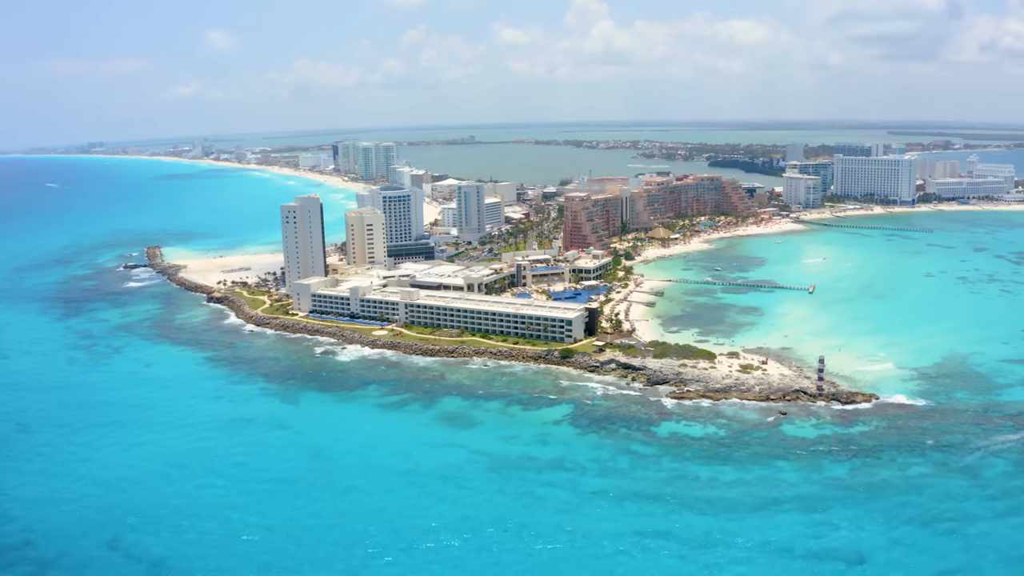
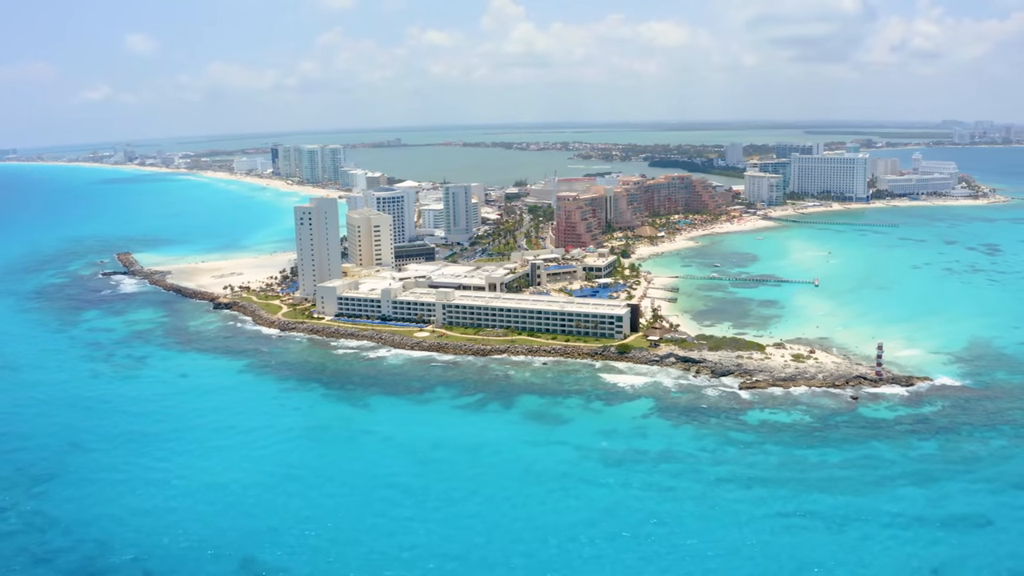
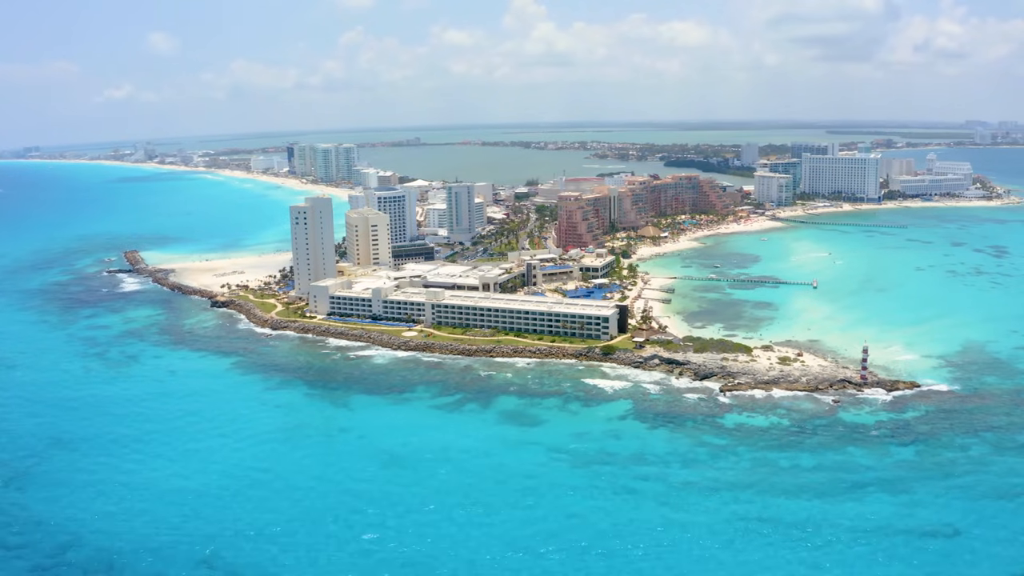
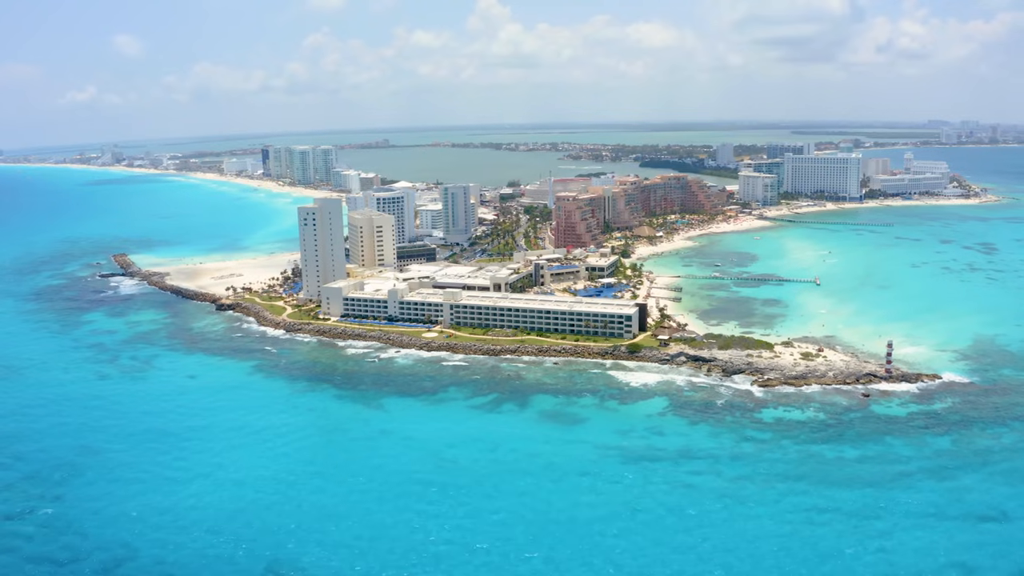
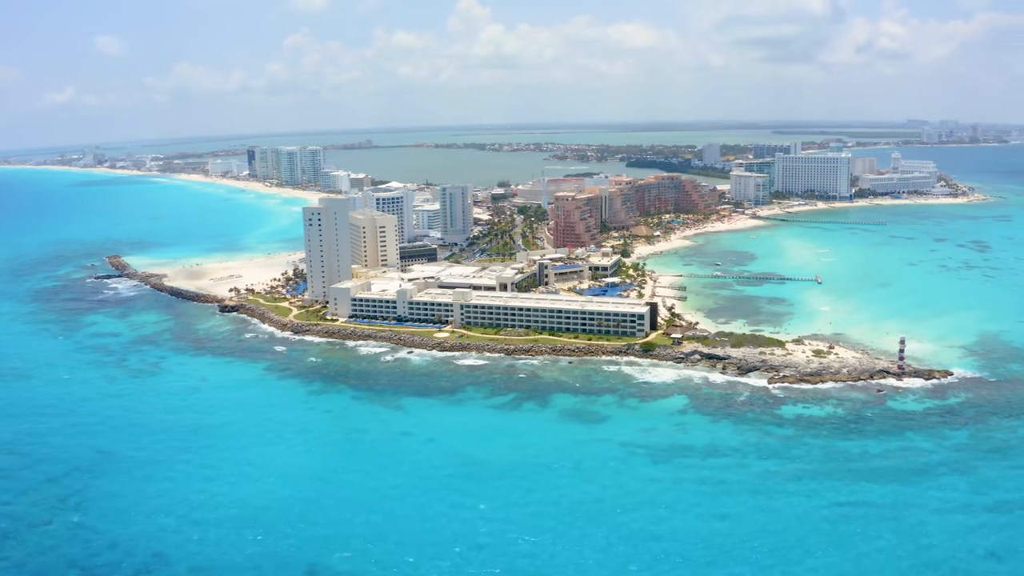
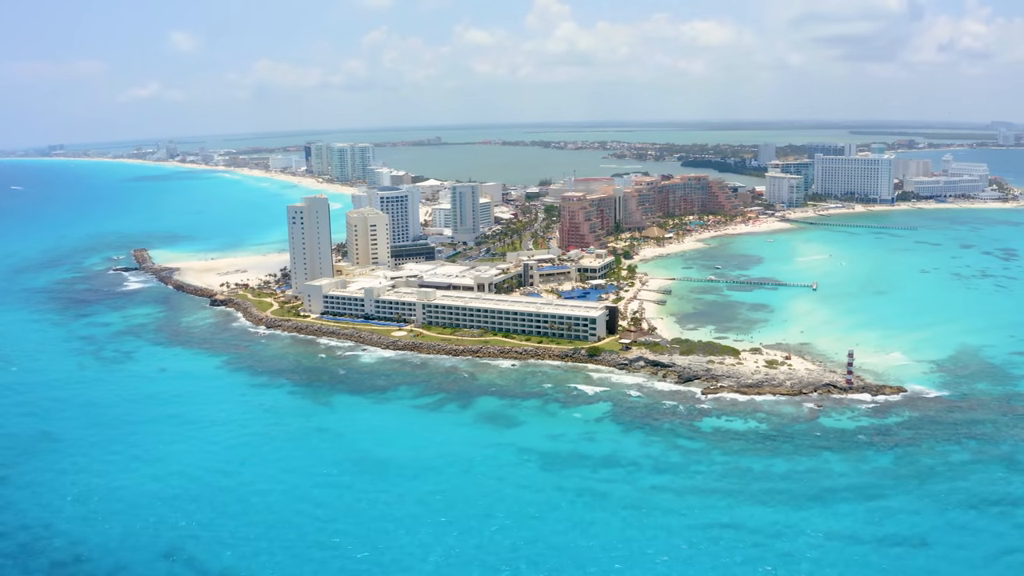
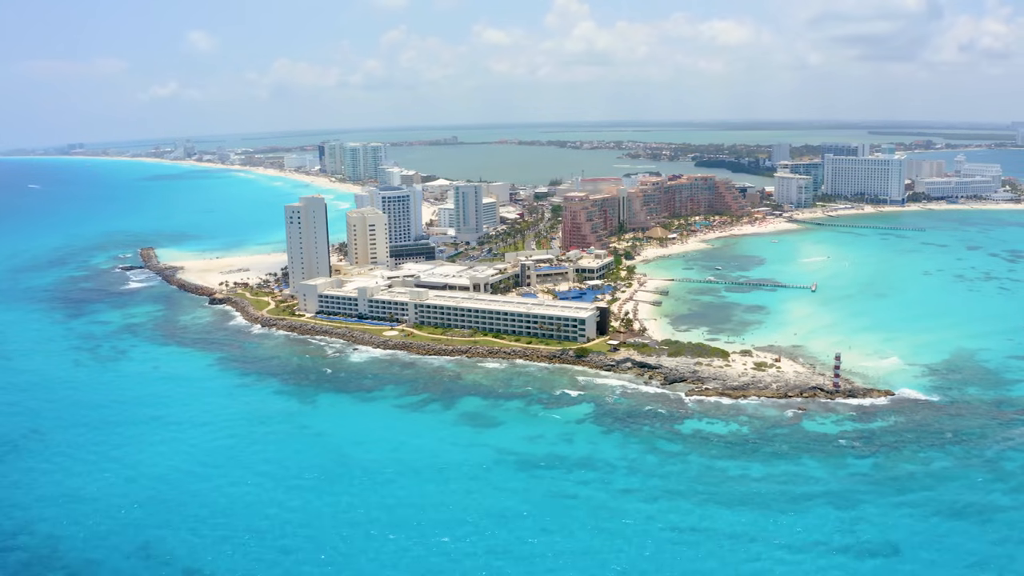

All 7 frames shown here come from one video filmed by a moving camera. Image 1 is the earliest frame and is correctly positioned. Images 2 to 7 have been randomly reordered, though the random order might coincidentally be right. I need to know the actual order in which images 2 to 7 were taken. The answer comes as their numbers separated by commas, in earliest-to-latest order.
7, 6, 3, 2, 4, 5
